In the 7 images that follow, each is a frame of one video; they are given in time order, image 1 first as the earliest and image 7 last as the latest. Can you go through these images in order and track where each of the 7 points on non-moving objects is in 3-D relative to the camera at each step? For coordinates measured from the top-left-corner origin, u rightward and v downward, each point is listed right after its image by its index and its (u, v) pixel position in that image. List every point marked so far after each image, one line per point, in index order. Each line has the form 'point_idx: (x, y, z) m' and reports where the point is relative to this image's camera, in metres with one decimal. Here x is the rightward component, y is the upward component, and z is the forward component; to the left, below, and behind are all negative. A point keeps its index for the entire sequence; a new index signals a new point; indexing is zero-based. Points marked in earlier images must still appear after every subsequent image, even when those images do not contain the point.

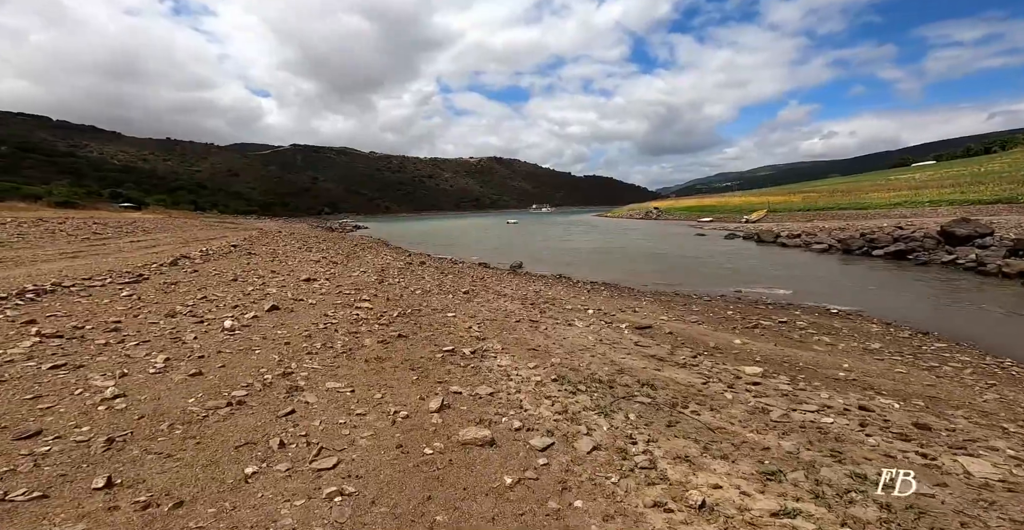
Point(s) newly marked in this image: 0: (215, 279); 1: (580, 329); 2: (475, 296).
0: (-10.5, -0.5, +16.1) m
1: (+2.0, -1.9, +13.3) m
2: (-1.5, -1.3, +18.1) m
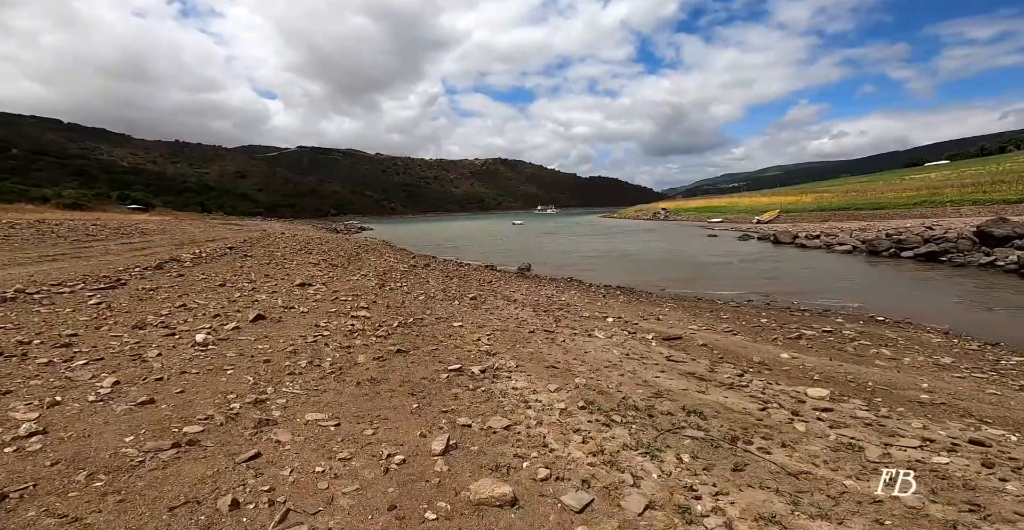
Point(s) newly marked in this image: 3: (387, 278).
0: (-10.1, -0.6, +14.8) m
1: (+2.3, -2.0, +11.8) m
2: (-1.1, -1.4, +16.6) m
3: (-5.5, -0.6, +19.8) m
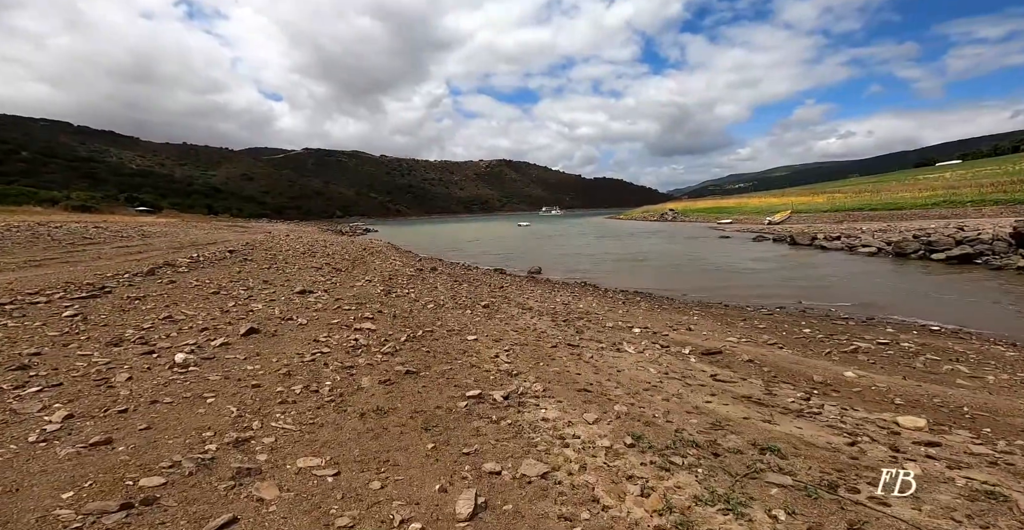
0: (-9.6, -0.8, +13.6) m
1: (+2.8, -2.1, +10.6) m
2: (-0.5, -1.6, +15.4) m
3: (-4.9, -0.8, +18.6) m
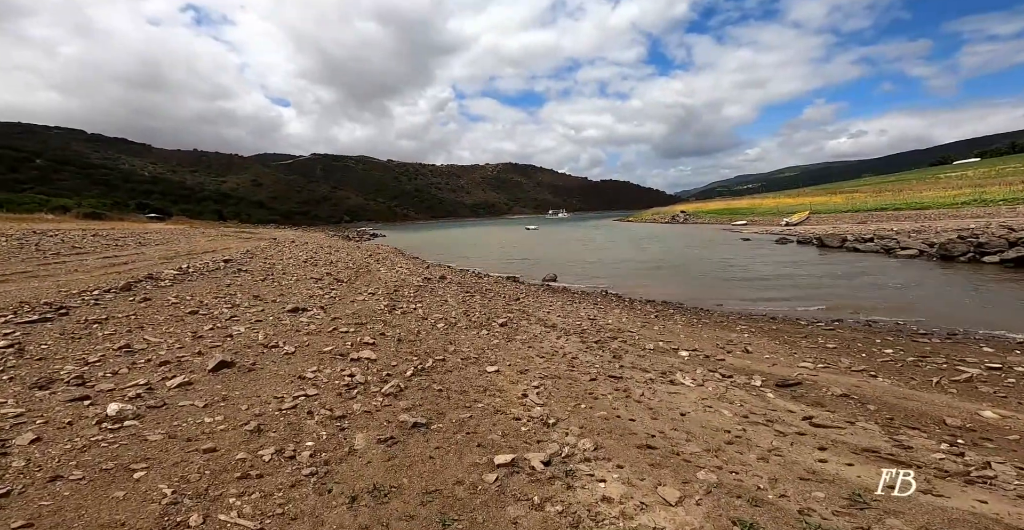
0: (-9.0, -1.2, +11.8) m
1: (+3.4, -2.4, +8.5) m
2: (+0.1, -1.9, +13.4) m
3: (-4.2, -1.2, +16.7) m
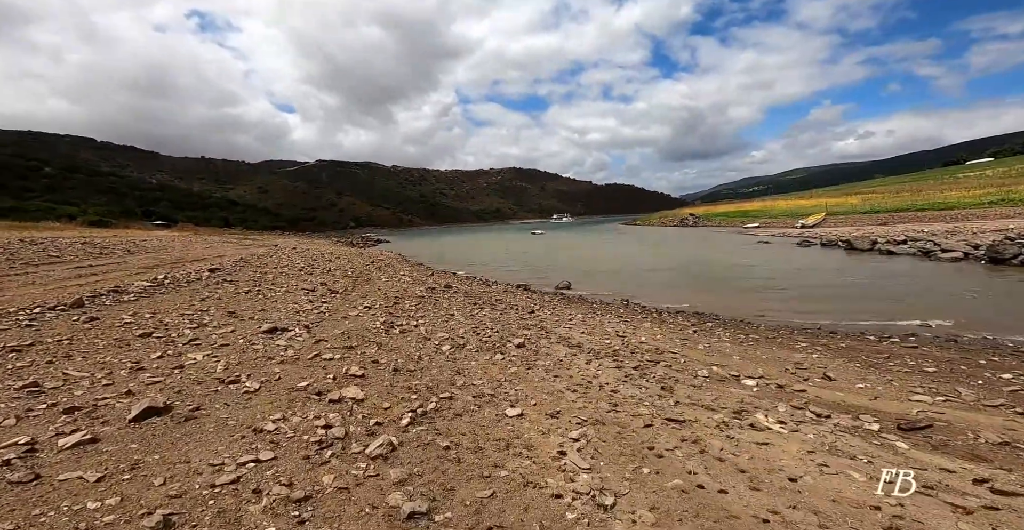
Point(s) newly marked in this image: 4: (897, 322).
0: (-8.5, -1.5, +9.7) m
1: (+3.9, -2.5, +6.3) m
2: (+0.6, -2.1, +11.2) m
3: (-3.7, -1.5, +14.6) m
4: (+13.3, -2.0, +15.8) m
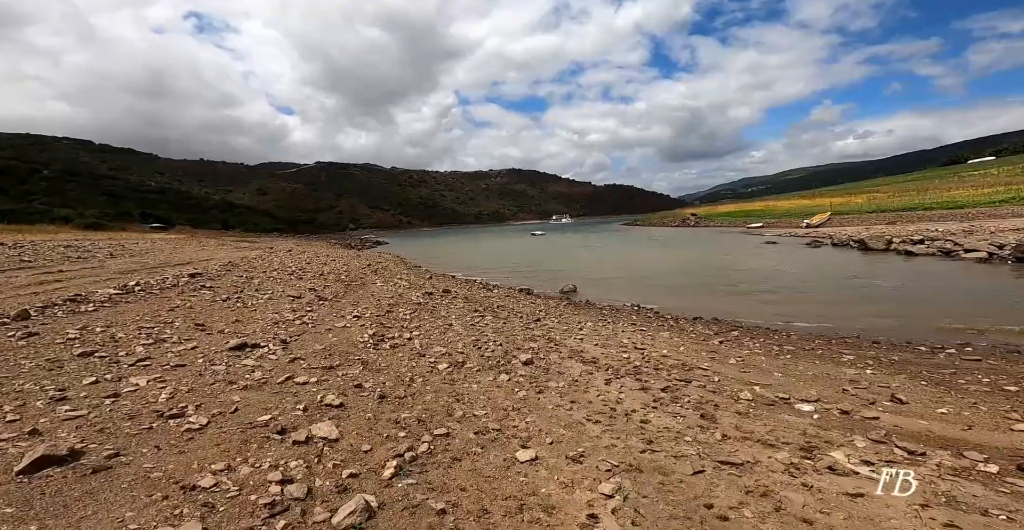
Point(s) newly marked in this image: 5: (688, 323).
0: (-8.4, -1.6, +8.2) m
1: (+4.0, -2.6, +4.9) m
2: (+0.8, -2.2, +9.8) m
3: (-3.5, -1.6, +13.1) m
4: (+13.4, -2.0, +14.3) m
5: (+6.1, -2.0, +15.7) m
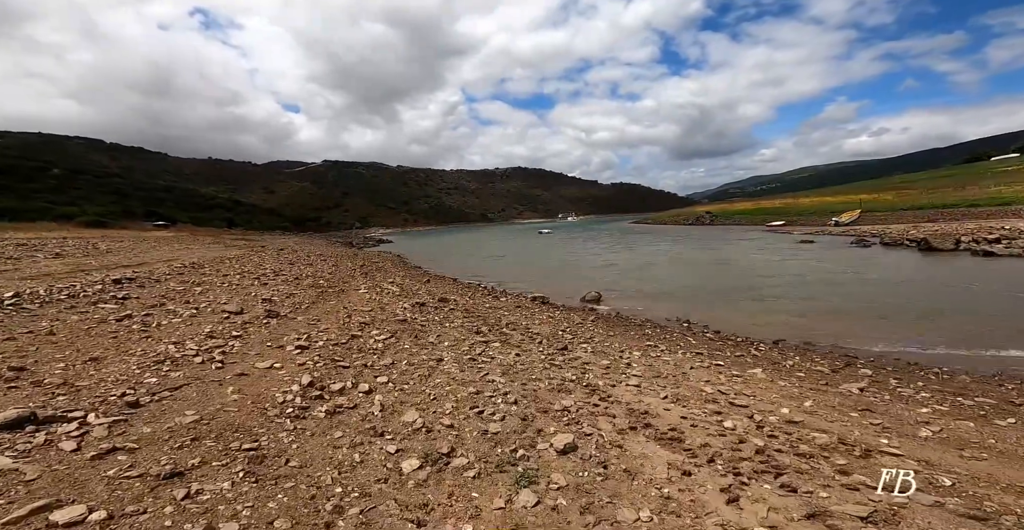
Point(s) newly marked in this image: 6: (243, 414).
0: (-8.1, -1.7, +3.9) m
1: (+4.3, -2.7, +0.4) m
2: (+1.1, -2.3, +5.3) m
3: (-3.2, -1.7, +8.7) m
4: (+13.8, -2.2, +9.7) m
5: (+6.5, -2.1, +11.2) m
6: (-3.3, -1.9, +5.8) m
